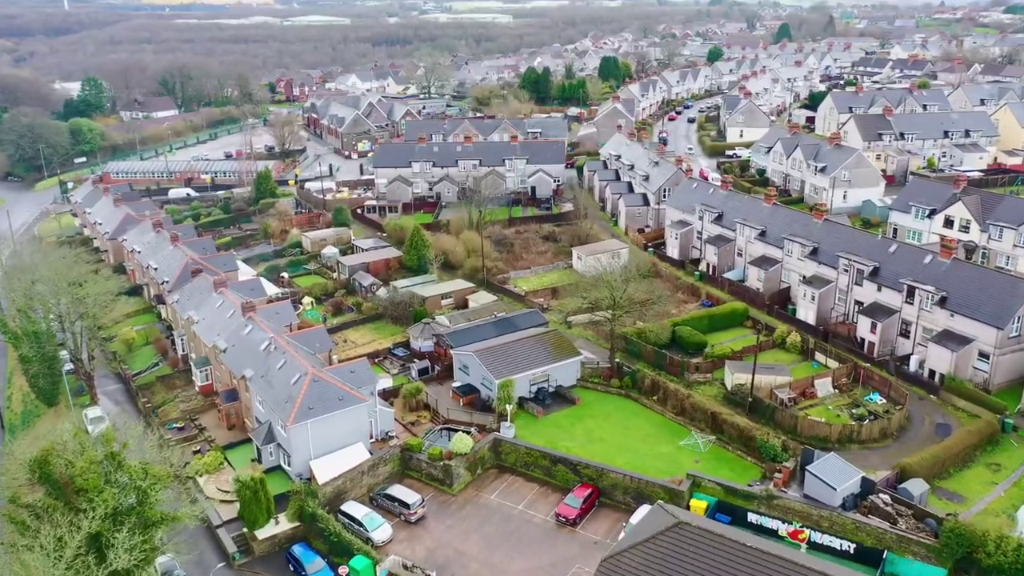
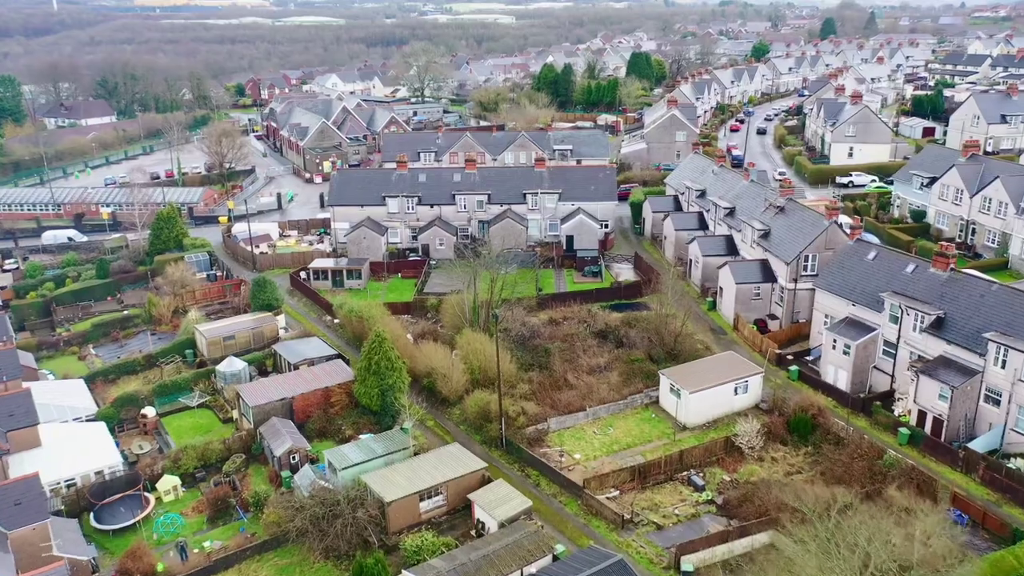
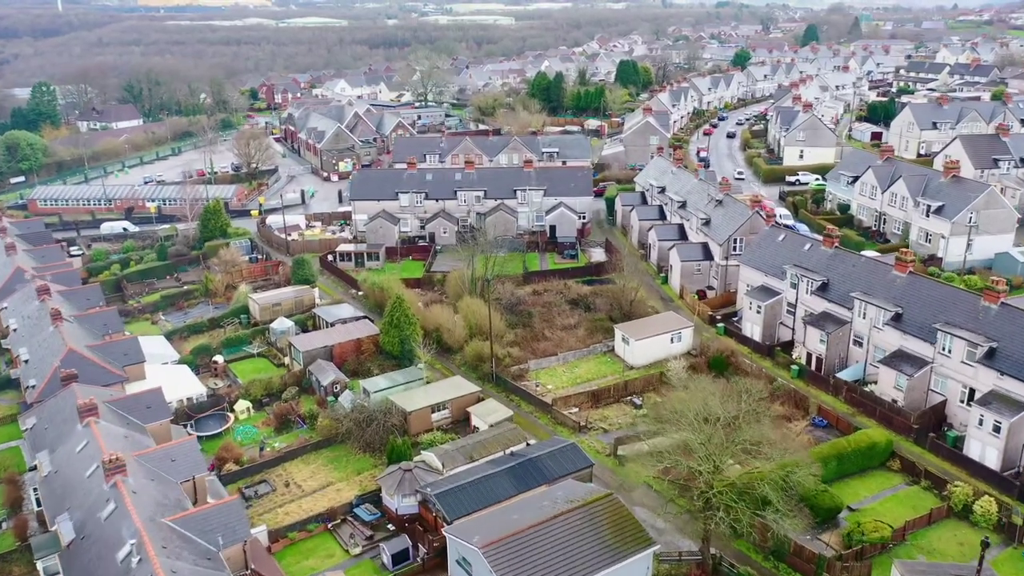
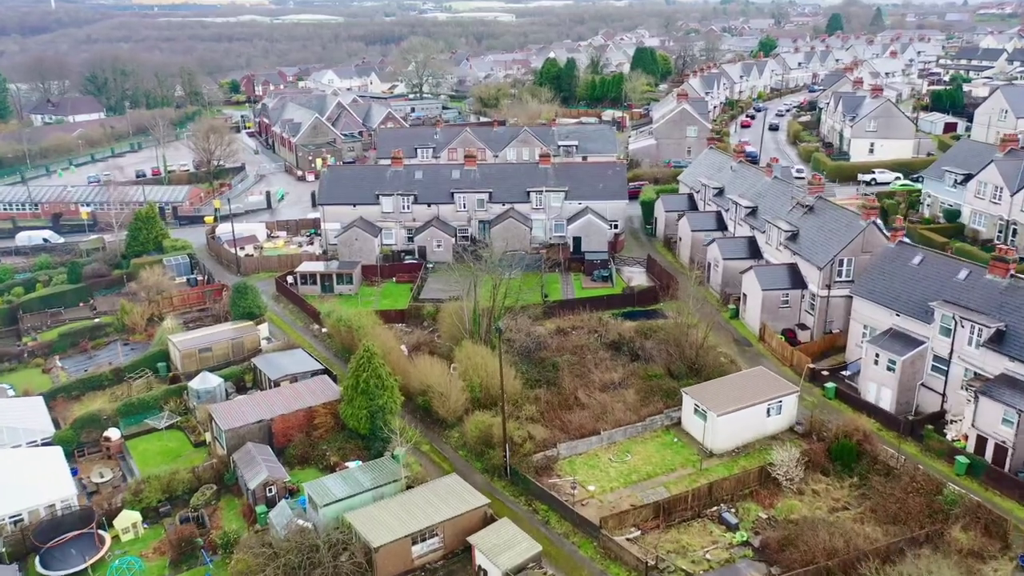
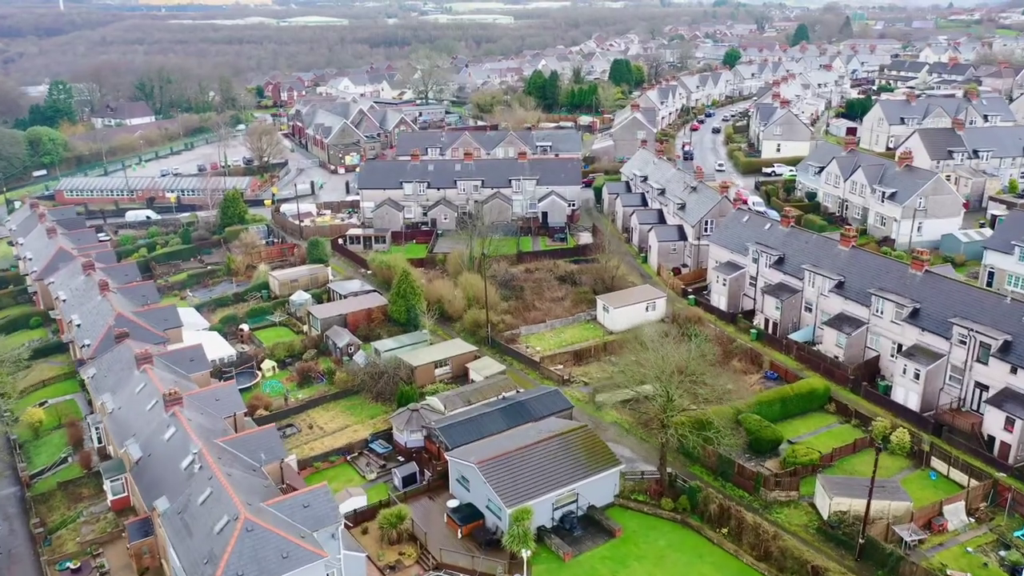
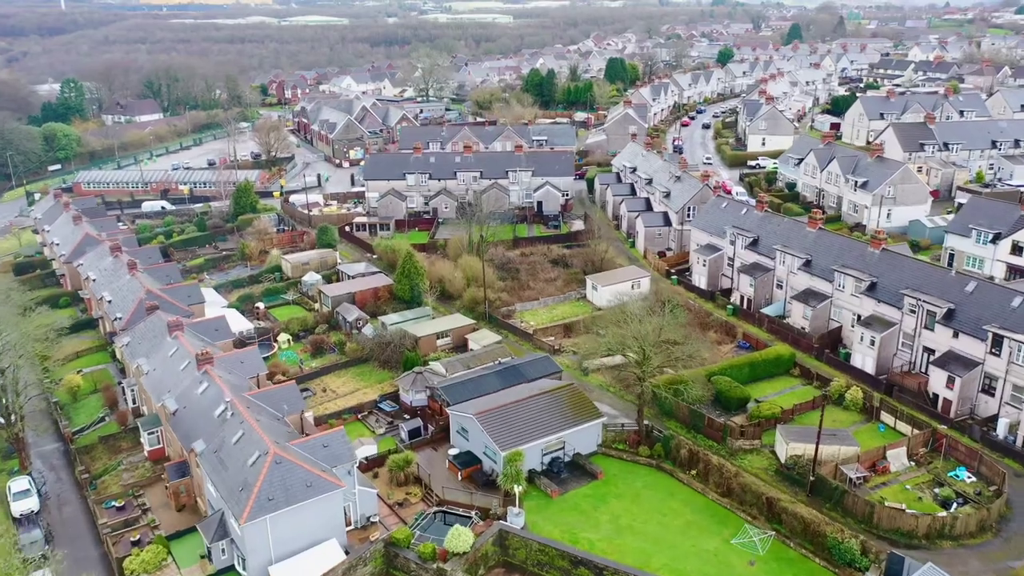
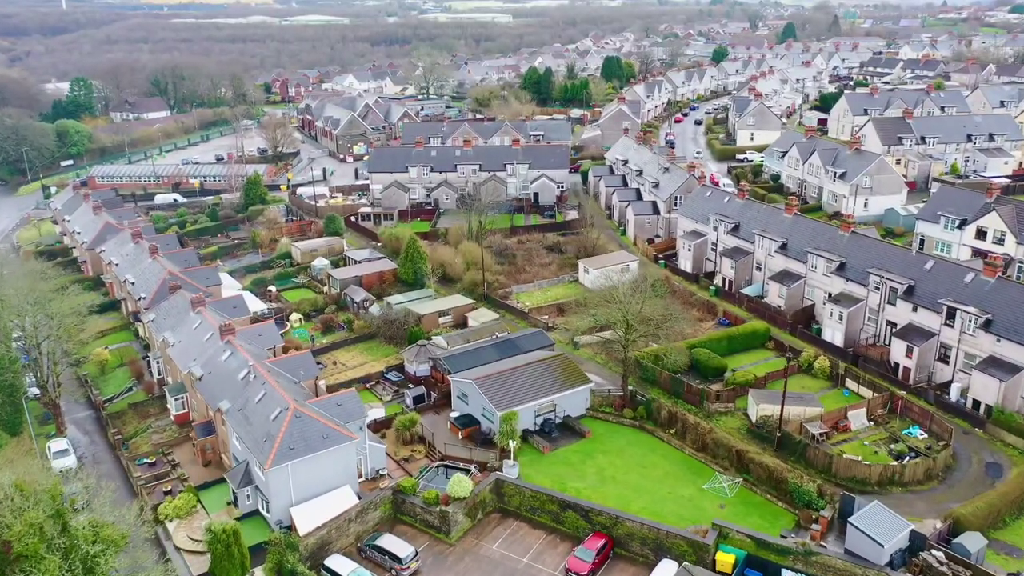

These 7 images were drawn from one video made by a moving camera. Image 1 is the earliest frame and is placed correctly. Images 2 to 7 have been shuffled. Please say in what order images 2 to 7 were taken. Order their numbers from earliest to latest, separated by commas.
7, 6, 5, 3, 2, 4
